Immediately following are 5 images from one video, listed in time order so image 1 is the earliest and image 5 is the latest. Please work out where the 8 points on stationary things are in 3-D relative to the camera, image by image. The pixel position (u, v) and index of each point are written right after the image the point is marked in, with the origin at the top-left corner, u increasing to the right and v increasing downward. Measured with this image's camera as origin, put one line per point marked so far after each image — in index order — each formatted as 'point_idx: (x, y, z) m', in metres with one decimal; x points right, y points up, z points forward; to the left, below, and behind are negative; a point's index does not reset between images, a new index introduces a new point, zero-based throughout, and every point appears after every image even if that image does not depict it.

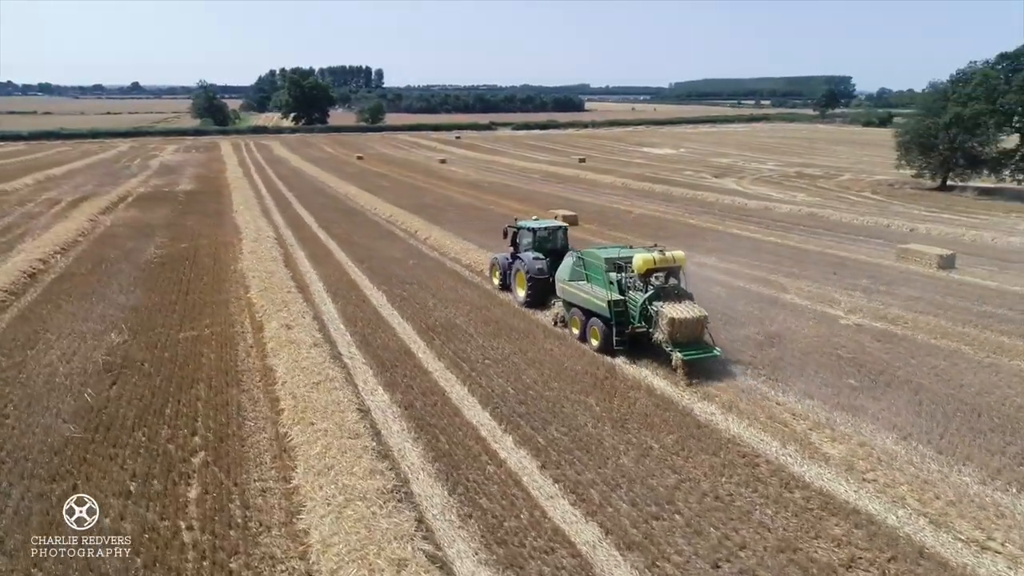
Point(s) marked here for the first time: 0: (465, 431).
0: (-0.5, -1.6, +8.1) m
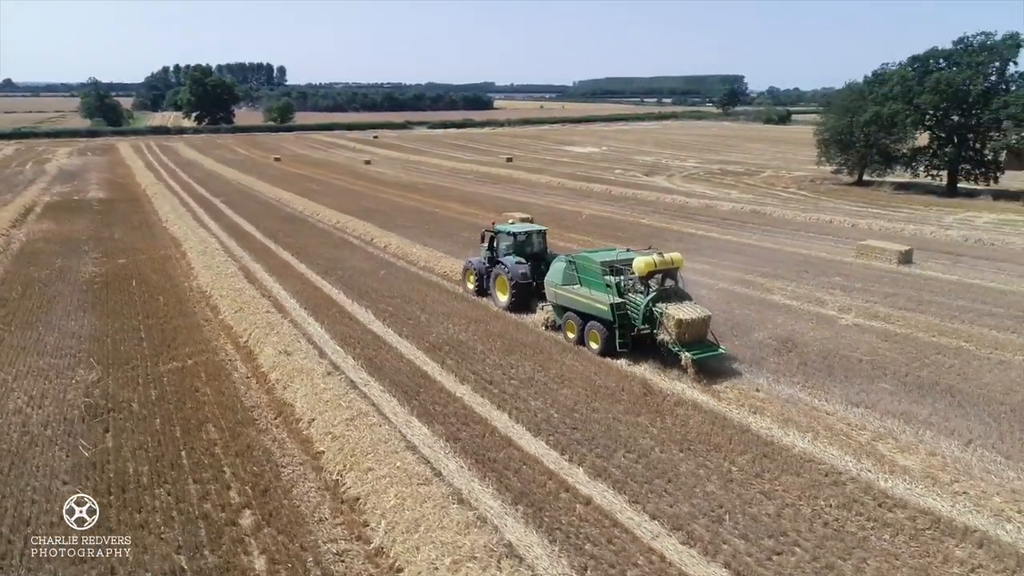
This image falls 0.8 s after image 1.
0: (+0.2, -1.8, +7.5) m
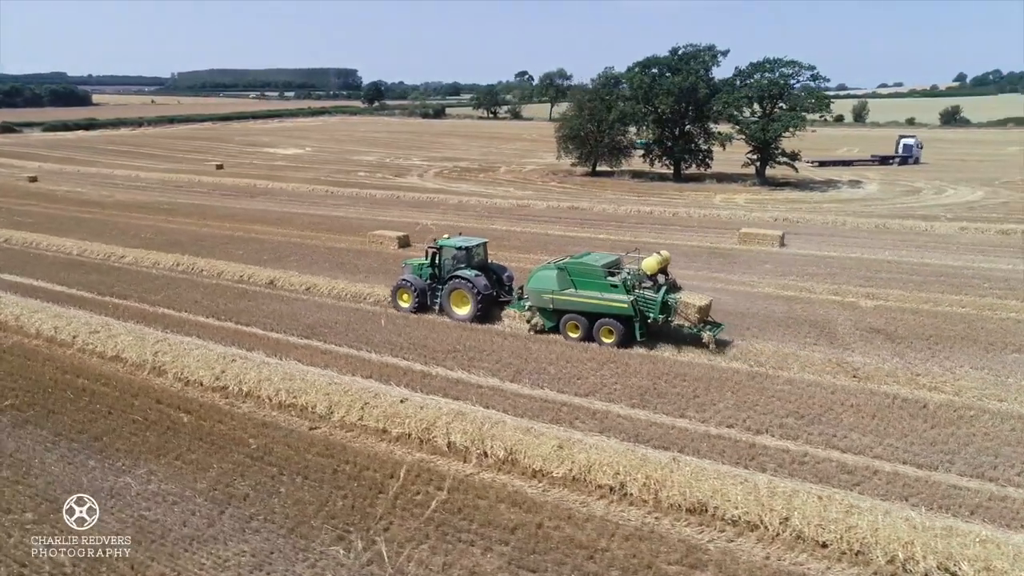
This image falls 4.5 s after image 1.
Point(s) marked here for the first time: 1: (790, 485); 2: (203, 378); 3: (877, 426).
0: (+5.1, -2.2, +7.4) m
1: (+2.8, -2.0, +7.4) m
2: (-4.7, -1.4, +10.8) m
3: (+4.7, -1.8, +9.2) m
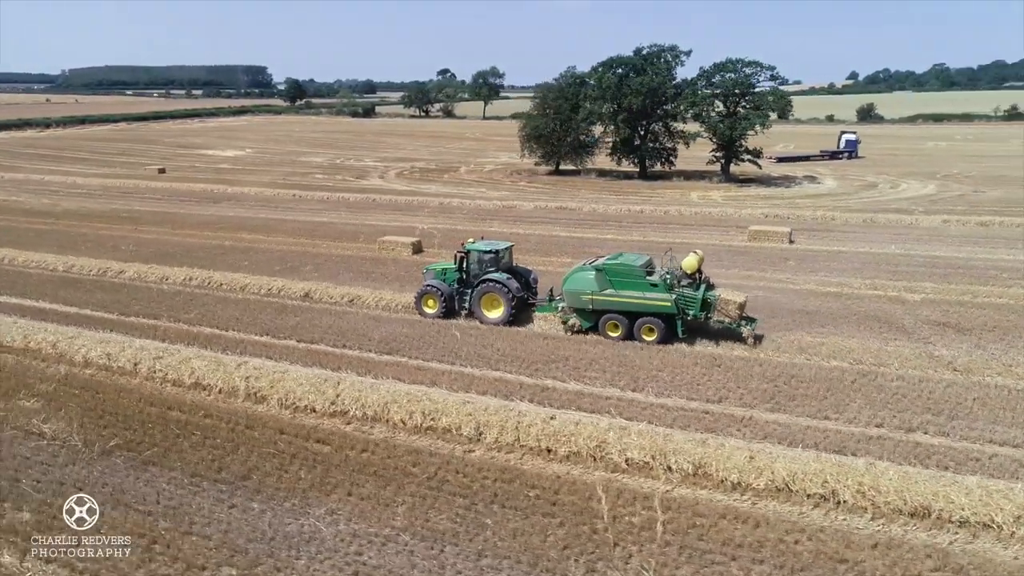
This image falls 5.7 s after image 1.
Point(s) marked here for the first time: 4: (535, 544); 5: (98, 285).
0: (+7.3, -2.1, +7.8) m
1: (+5.1, -2.1, +7.6) m
2: (-2.8, -1.6, +10.1) m
3: (+6.7, -1.7, +9.6) m
4: (+0.2, -2.5, +6.9) m
5: (-10.3, +0.1, +17.8) m
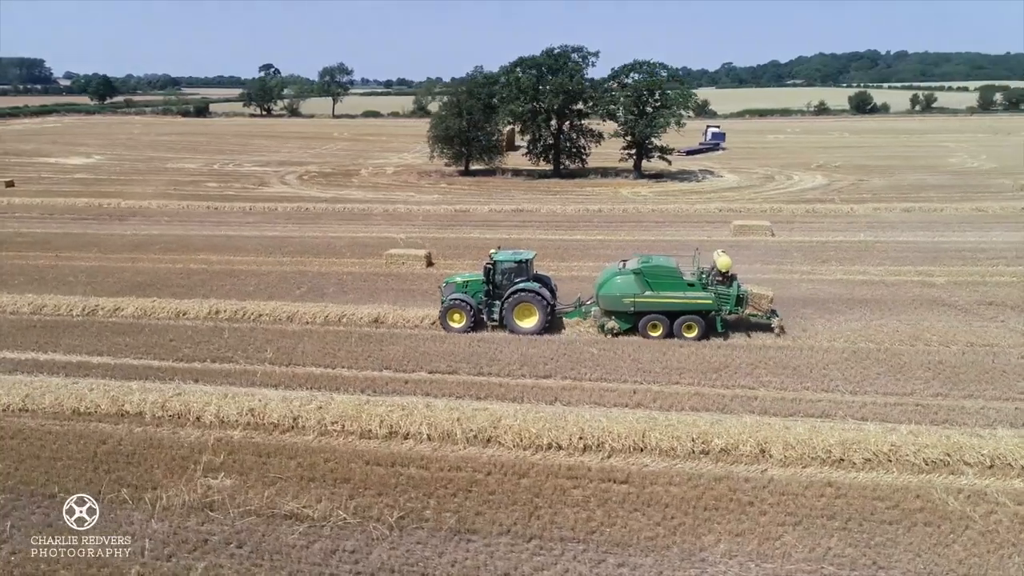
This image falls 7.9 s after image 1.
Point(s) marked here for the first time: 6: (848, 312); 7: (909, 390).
0: (+11.0, -1.8, +9.6) m
1: (+8.9, -1.9, +8.8) m
2: (+0.6, -2.0, +9.4) m
3: (+10.0, -1.5, +11.2) m
4: (+4.4, -2.6, +7.0) m
5: (-8.6, -0.8, +15.0) m
6: (+7.2, -0.5, +15.4) m
7: (+6.1, -1.6, +11.1) m
